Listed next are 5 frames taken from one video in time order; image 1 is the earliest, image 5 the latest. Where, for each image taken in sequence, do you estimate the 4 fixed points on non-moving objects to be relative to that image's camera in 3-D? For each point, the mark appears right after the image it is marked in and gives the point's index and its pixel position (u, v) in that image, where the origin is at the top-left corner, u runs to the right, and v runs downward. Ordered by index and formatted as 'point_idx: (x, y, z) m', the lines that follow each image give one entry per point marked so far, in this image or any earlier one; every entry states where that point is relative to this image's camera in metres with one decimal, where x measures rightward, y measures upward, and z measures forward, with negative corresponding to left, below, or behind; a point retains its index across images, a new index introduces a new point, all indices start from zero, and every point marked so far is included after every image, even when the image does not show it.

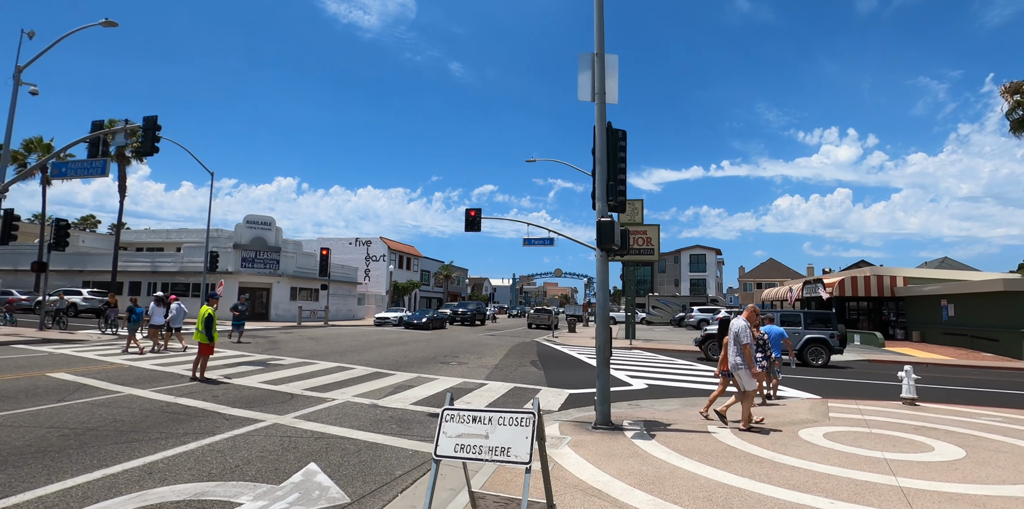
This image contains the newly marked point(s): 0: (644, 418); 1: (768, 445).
0: (+2.3, -2.8, +9.3) m
1: (+3.5, -2.6, +7.4) m
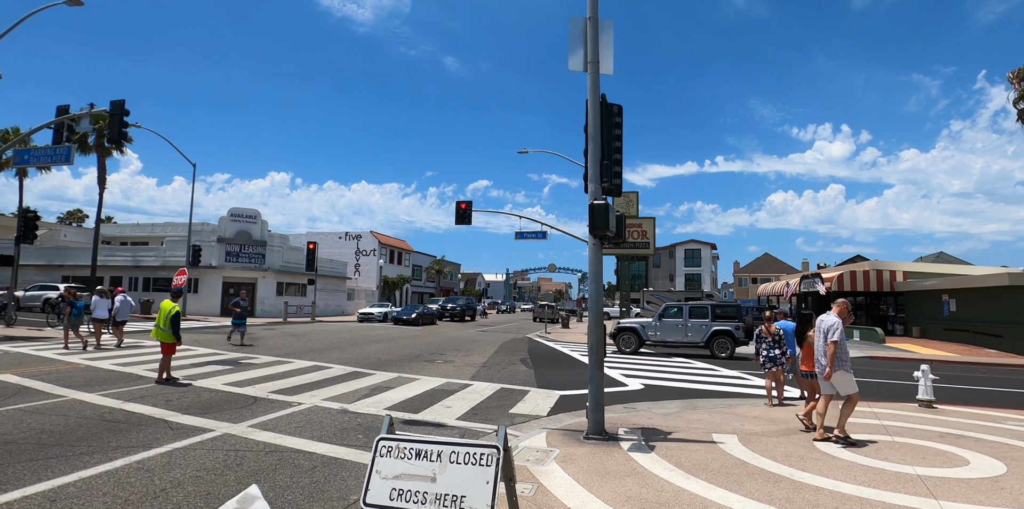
0: (+2.0, -2.6, +8.4) m
1: (+3.3, -2.5, +6.5) m
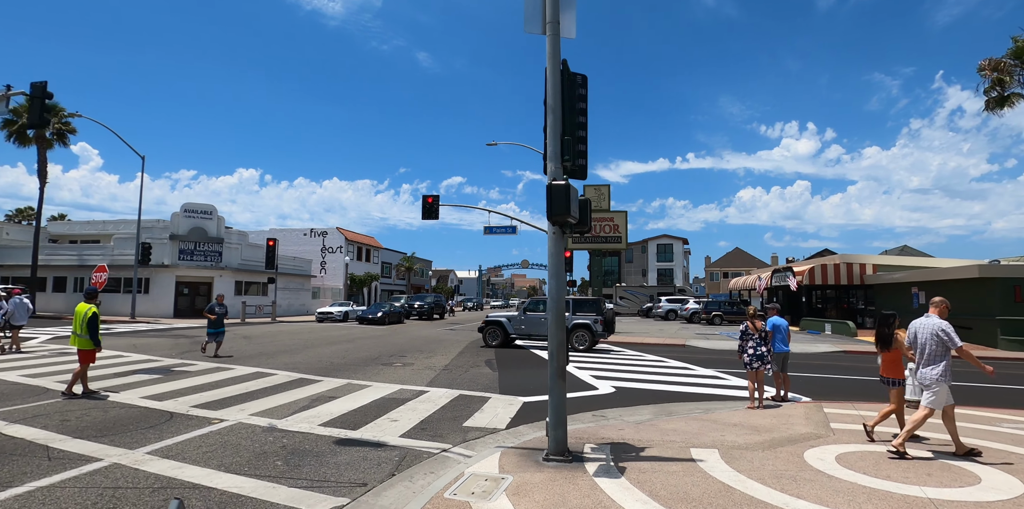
0: (+1.3, -2.5, +7.4) m
1: (+2.7, -2.3, +5.6) m
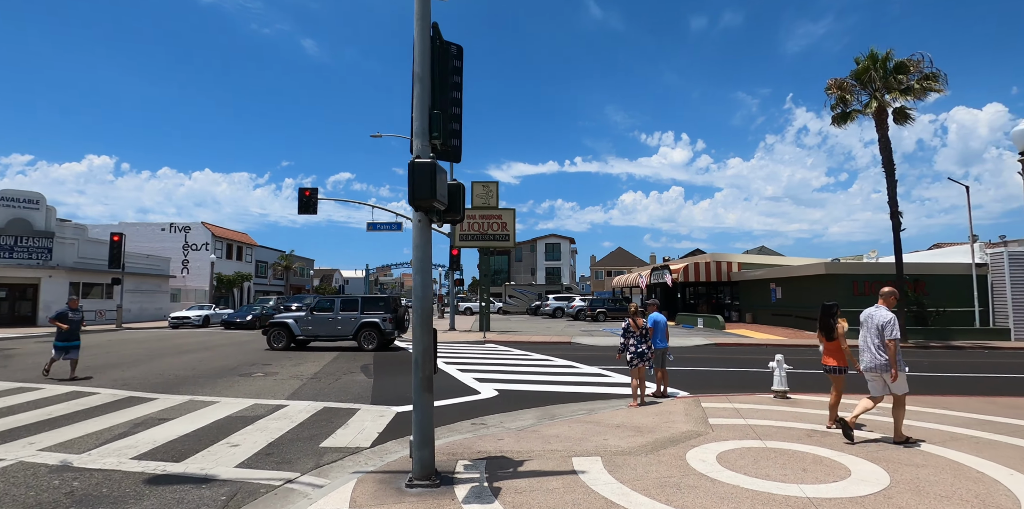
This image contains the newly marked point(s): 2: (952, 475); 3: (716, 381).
0: (-0.3, -2.4, +6.7) m
1: (+1.4, -2.2, +5.1) m
2: (+4.3, -2.1, +5.2) m
3: (+4.5, -2.8, +12.0) m
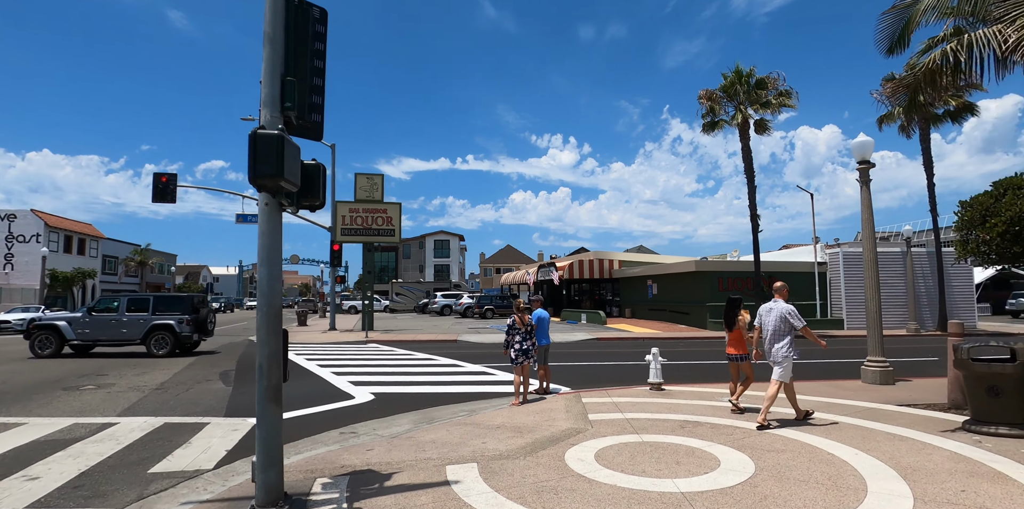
0: (-1.8, -2.3, +6.0) m
1: (+0.2, -2.2, +4.8) m
2: (+3.0, -2.1, +5.5) m
3: (+1.9, -2.7, +12.2) m
